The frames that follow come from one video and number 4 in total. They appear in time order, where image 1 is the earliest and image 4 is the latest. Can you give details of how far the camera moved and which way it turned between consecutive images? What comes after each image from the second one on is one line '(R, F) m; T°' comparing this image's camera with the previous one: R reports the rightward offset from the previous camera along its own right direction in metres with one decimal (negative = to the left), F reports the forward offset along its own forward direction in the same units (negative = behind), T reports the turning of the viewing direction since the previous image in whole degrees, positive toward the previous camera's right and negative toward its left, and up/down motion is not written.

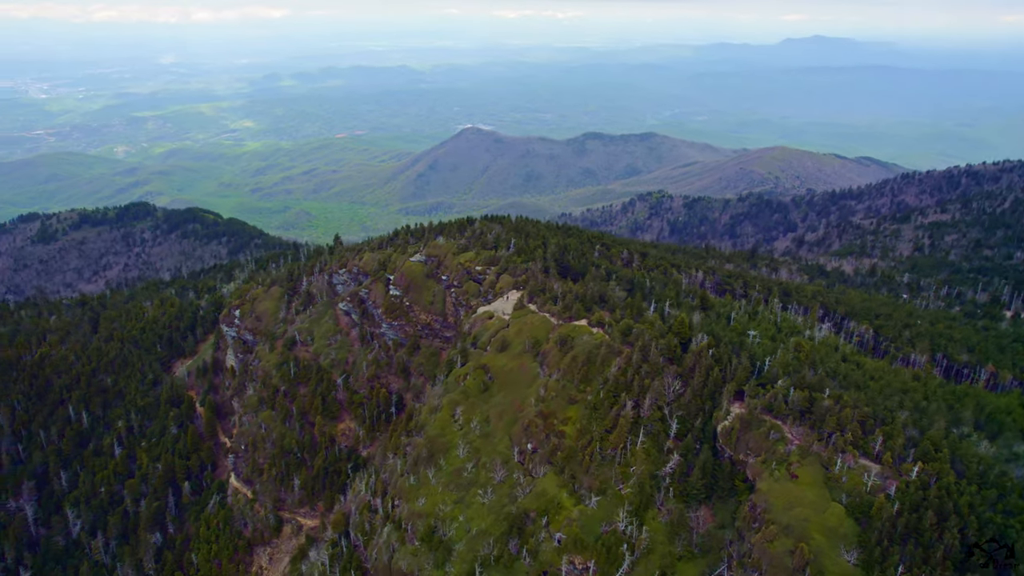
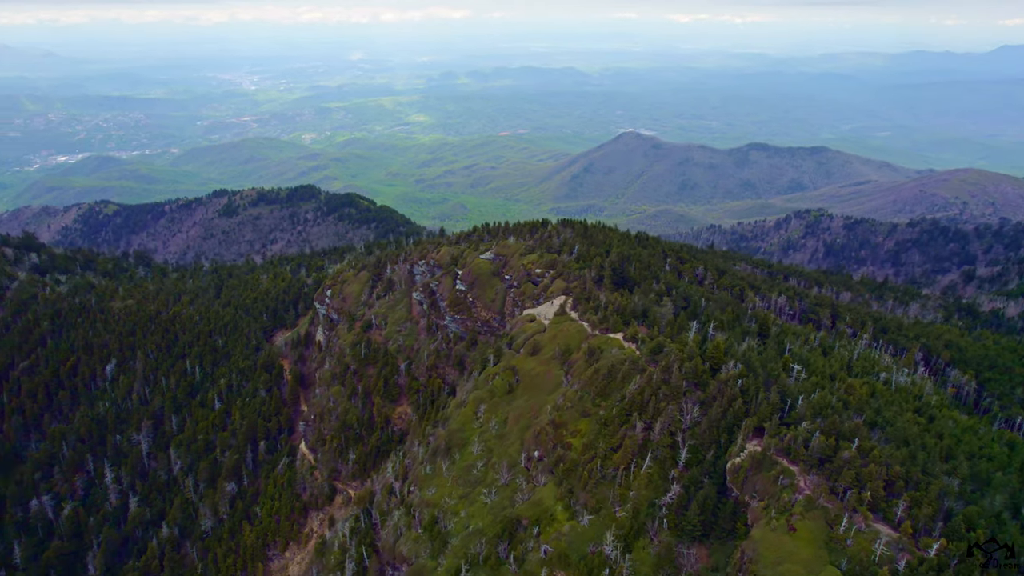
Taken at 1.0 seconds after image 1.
(+12.2, +1.7) m; -13°
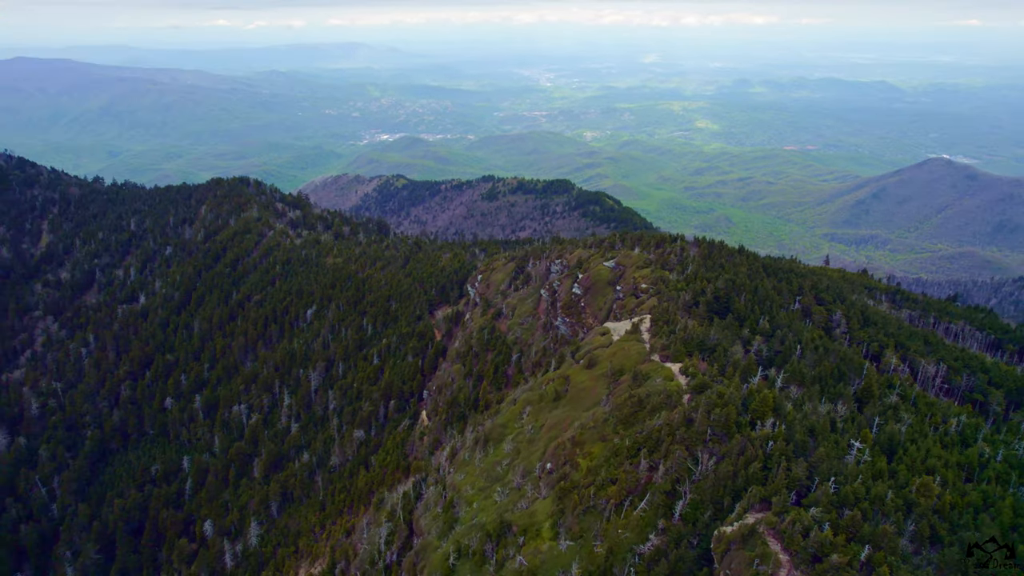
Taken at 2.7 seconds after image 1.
(+20.1, +4.7) m; -22°
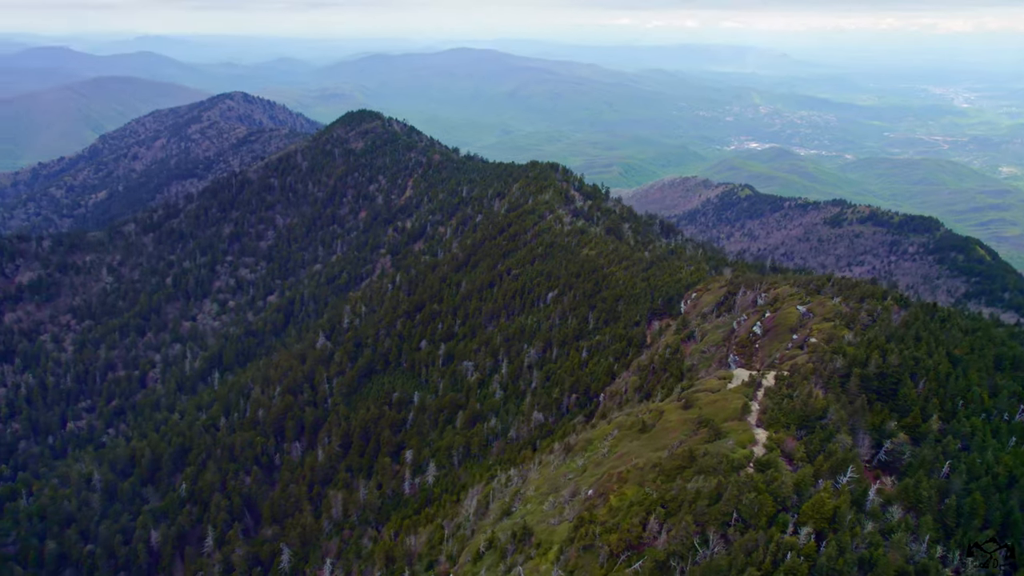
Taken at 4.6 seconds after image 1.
(+21.7, +7.0) m; -29°
